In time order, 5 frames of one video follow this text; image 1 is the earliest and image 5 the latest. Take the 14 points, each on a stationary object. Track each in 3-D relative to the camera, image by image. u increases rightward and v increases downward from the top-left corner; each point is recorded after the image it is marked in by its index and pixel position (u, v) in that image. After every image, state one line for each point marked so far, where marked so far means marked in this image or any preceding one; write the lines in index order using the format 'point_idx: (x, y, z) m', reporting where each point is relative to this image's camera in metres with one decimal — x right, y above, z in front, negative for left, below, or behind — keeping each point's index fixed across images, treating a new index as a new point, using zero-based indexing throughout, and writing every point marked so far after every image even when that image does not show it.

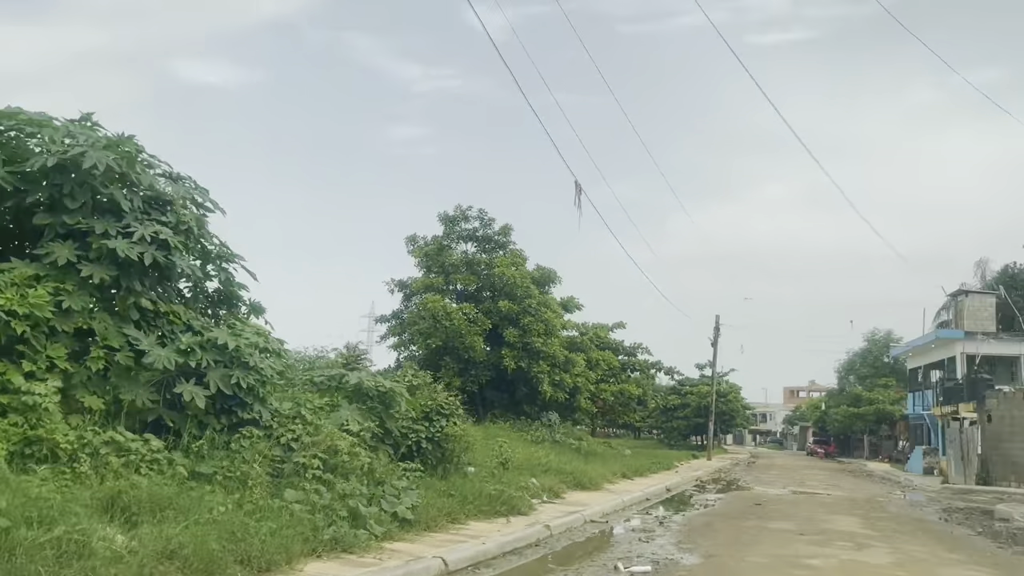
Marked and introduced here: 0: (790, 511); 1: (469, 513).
0: (+4.7, -3.8, +14.4) m
1: (-0.5, -2.6, +9.8) m
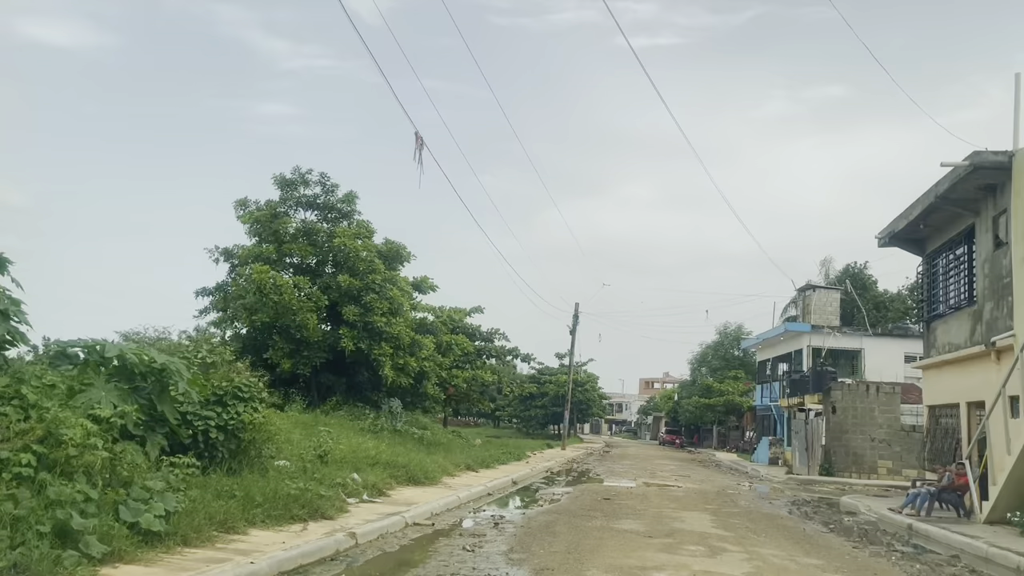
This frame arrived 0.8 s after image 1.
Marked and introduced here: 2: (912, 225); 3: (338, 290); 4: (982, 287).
0: (+2.0, -3.5, +13.3) m
1: (-2.4, -2.2, +7.9) m
2: (+8.4, +1.3, +17.7) m
3: (-3.9, 0.0, +19.0) m
4: (+8.5, 0.0, +15.2) m
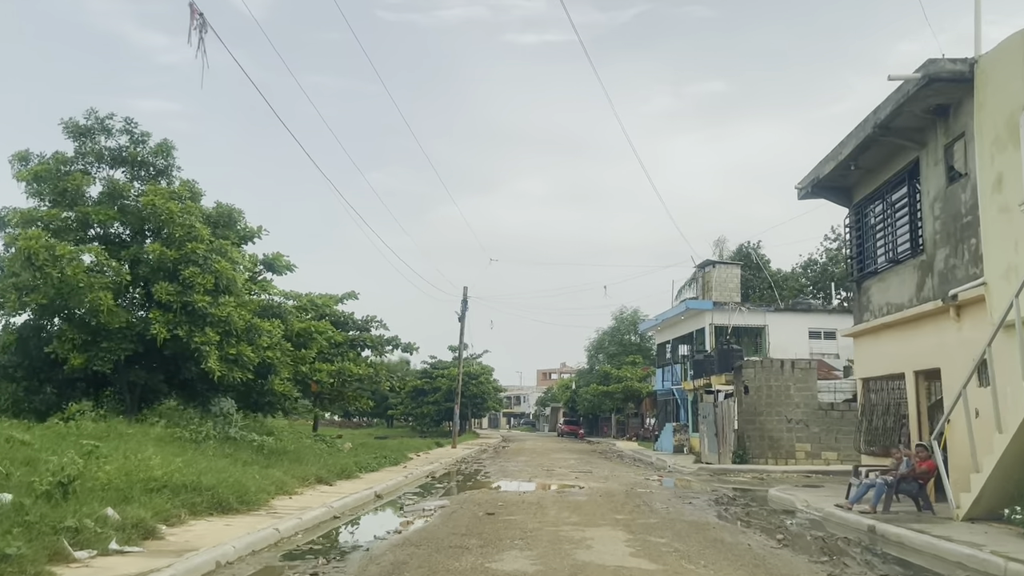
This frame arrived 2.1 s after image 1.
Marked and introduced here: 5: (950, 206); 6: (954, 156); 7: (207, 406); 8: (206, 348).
0: (+0.2, -2.8, +10.1) m
1: (-3.5, -1.7, +4.1) m
2: (+5.9, +2.1, +15.1) m
3: (-6.5, +0.4, +15.0) m
4: (+6.3, +0.8, +12.7) m
5: (+6.3, +1.2, +12.1) m
6: (+6.3, +1.9, +12.1) m
7: (-5.8, -2.3, +16.3) m
8: (-5.4, -1.0, +14.9) m
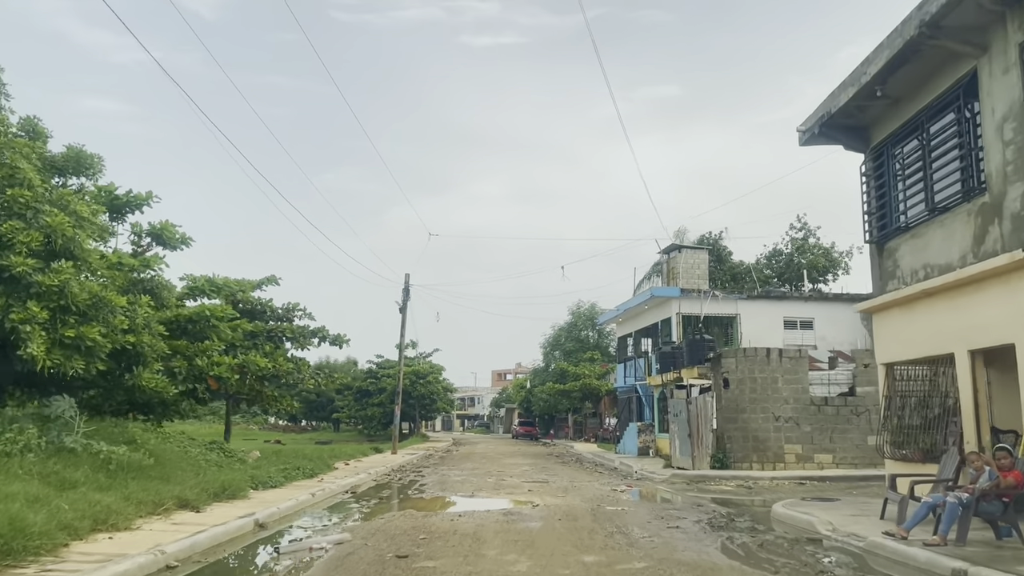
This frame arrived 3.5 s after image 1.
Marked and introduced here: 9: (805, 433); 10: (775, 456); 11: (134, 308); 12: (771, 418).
0: (-0.4, -2.3, +6.6) m
1: (-3.9, -1.1, +0.4) m
2: (+4.9, +2.7, +11.9) m
3: (-7.4, +1.0, +11.1) m
4: (+5.5, +1.4, +9.5) m
5: (+5.5, +1.7, +8.9) m
6: (+5.5, +2.5, +8.9) m
7: (-6.8, -1.8, +12.4) m
8: (-6.3, -0.5, +11.2) m
9: (+6.6, -3.3, +19.1) m
10: (+5.9, -3.8, +19.0) m
11: (-5.9, -0.3, +13.2) m
12: (+5.8, -2.9, +19.1) m
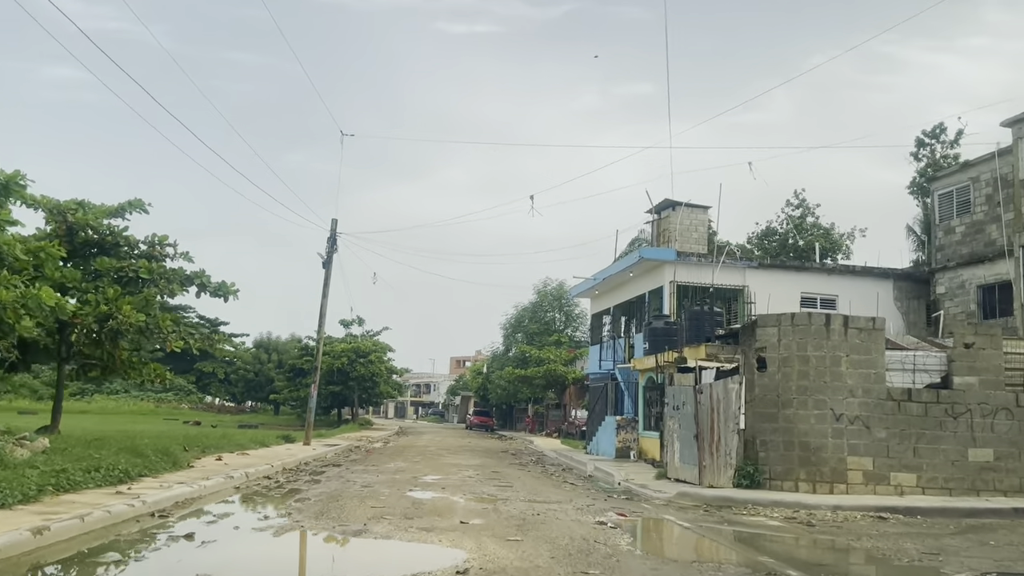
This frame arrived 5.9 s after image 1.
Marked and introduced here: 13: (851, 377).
0: (-0.9, -1.2, +0.2) m
1: (-4.0, 0.0, -6.1) m
2: (+4.5, +3.6, +5.7) m
3: (-7.9, +2.4, +4.4) m
4: (+5.1, +2.3, +3.3) m
5: (+5.1, +2.6, +2.7) m
6: (+5.2, +3.3, +2.7) m
7: (-7.5, -0.3, +5.8) m
8: (-6.8, +0.9, +4.5) m
9: (+5.6, -2.3, +13.0) m
10: (+4.9, -2.8, +12.9) m
11: (-6.5, +1.0, +6.6) m
12: (+4.9, -2.0, +13.0) m
13: (+5.2, -1.4, +12.9) m
